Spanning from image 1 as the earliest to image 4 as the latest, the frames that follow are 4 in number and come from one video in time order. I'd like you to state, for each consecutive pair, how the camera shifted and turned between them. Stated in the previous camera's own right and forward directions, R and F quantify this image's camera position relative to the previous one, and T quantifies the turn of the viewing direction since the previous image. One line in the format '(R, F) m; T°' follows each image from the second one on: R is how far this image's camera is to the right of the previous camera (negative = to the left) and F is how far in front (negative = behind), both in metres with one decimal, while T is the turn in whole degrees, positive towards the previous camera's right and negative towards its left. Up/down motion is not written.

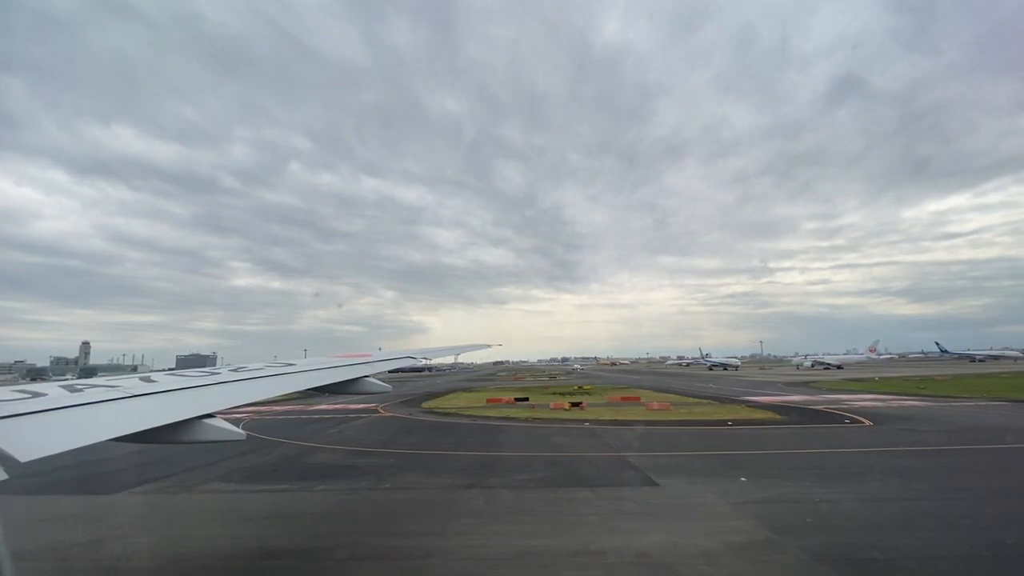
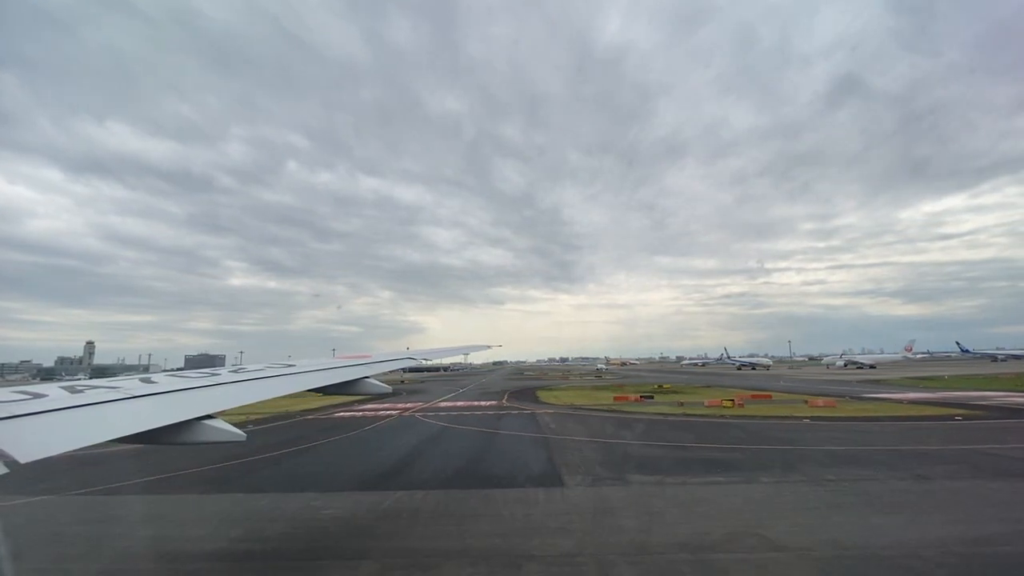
(-0.6, +0.1) m; 0°
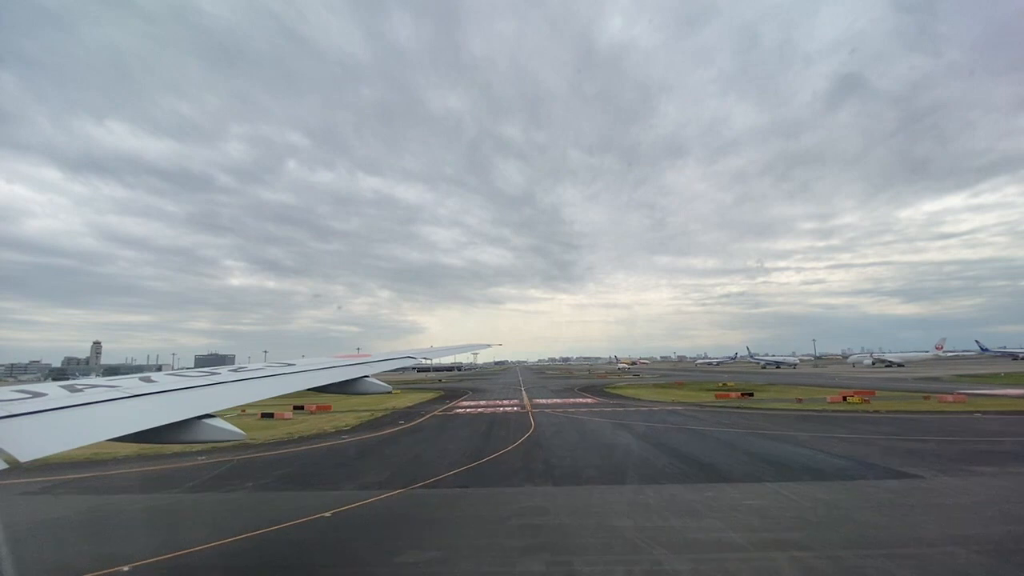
(-1.2, +2.6) m; 0°
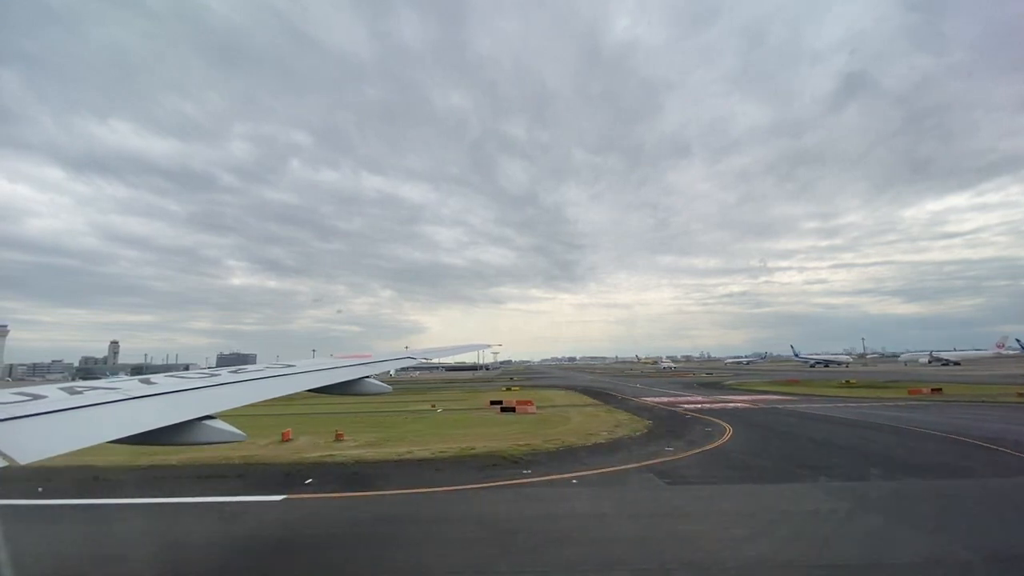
(-1.6, +2.0) m; 0°
